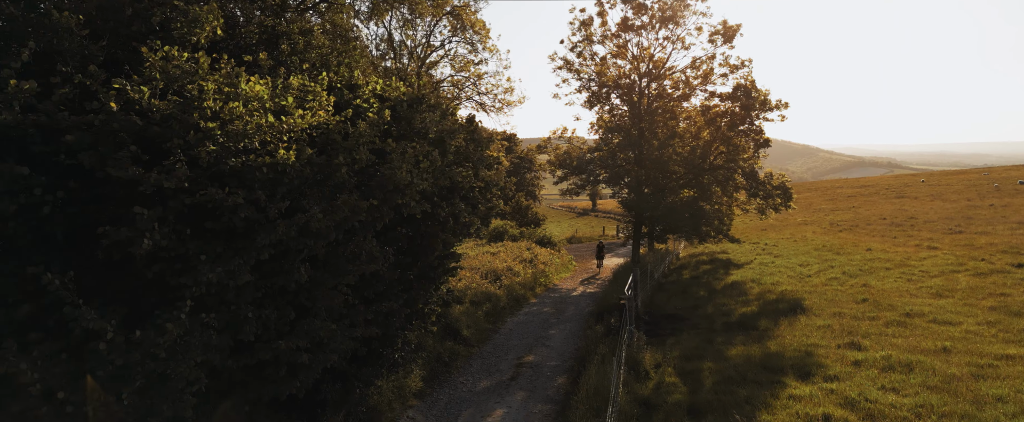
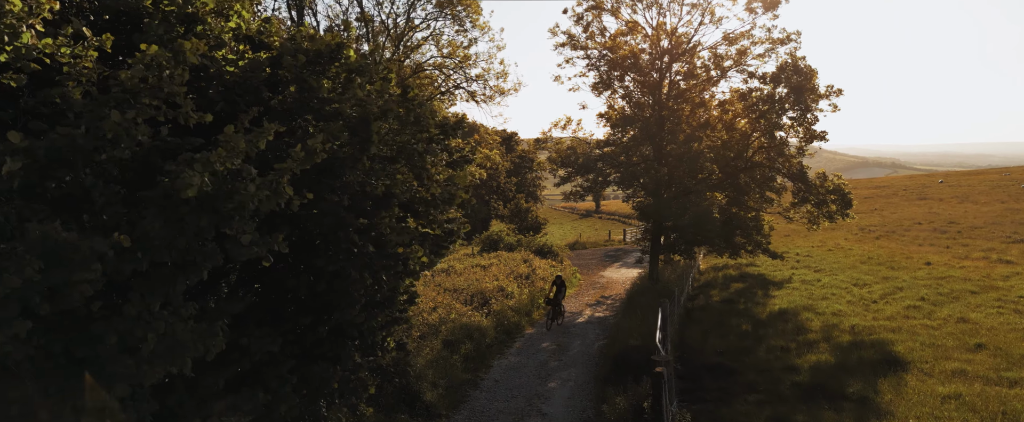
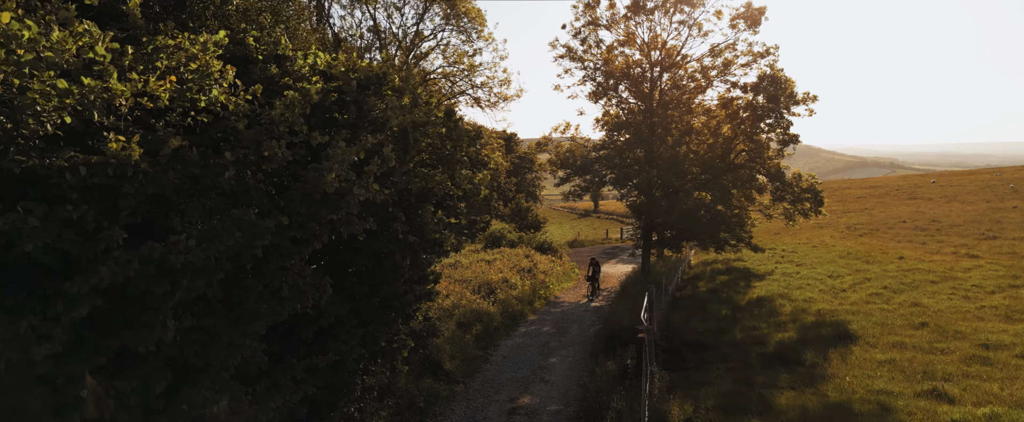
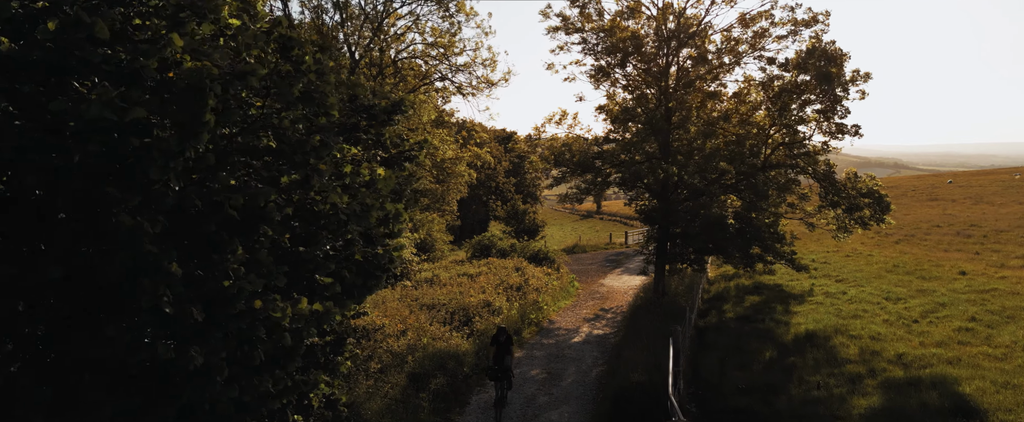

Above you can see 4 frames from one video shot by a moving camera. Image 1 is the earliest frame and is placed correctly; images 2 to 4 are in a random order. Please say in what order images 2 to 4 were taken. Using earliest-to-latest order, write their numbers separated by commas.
3, 2, 4
